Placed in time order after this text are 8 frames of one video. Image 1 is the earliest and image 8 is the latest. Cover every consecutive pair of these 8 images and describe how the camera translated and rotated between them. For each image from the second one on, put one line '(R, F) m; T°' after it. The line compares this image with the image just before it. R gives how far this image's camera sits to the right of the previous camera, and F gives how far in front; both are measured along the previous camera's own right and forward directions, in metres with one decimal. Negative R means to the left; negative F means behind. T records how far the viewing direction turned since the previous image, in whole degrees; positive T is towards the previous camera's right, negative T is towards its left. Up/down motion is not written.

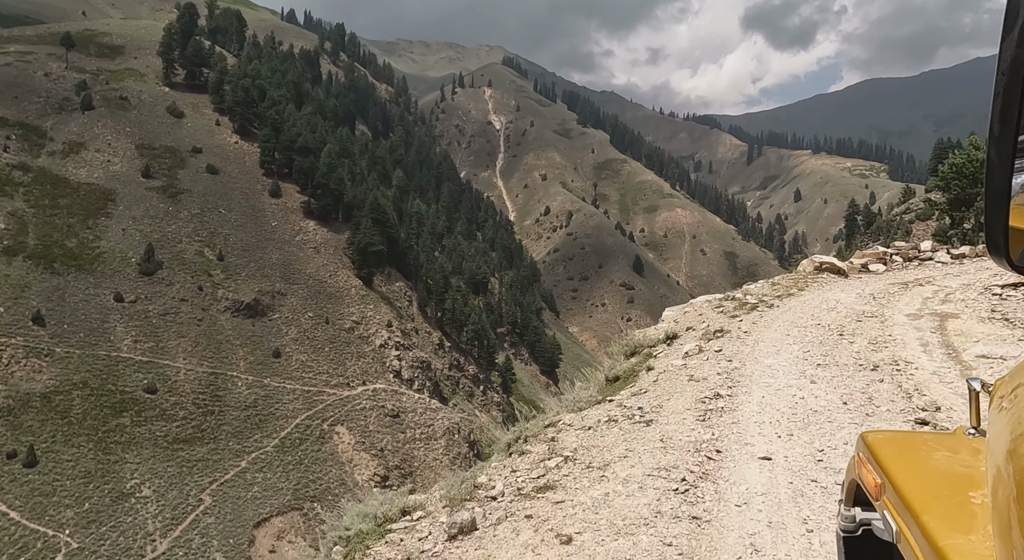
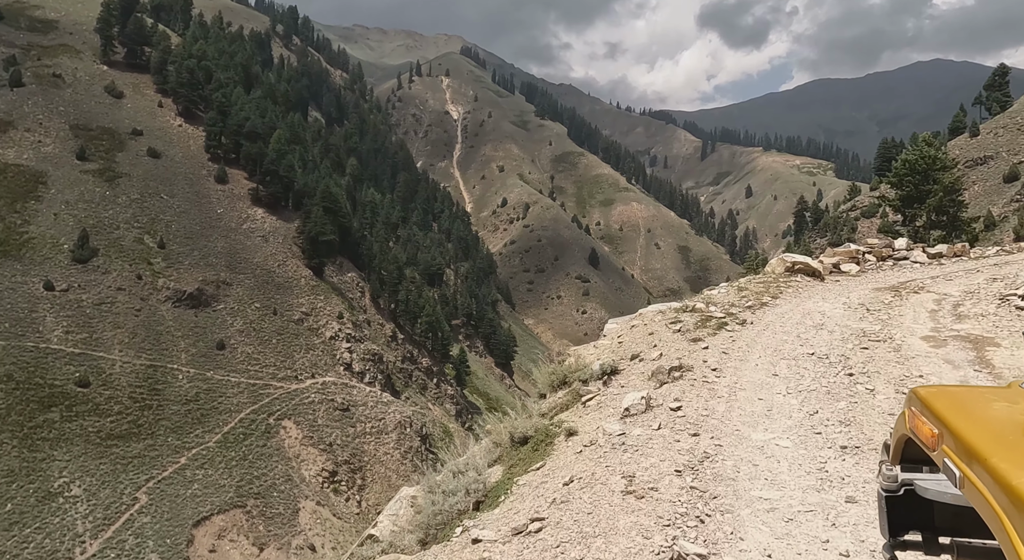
(+0.3, +0.8) m; +3°
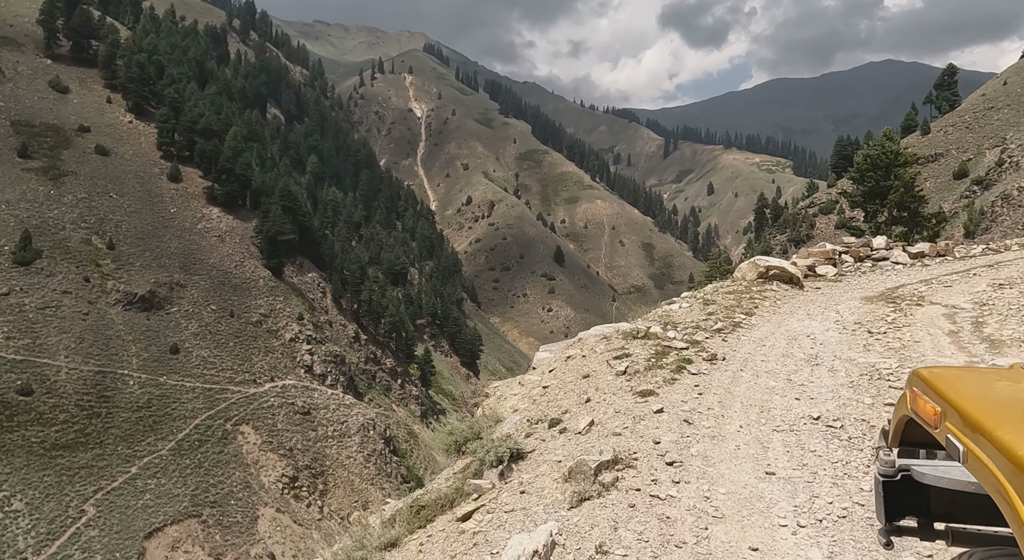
(+0.2, +0.9) m; +2°
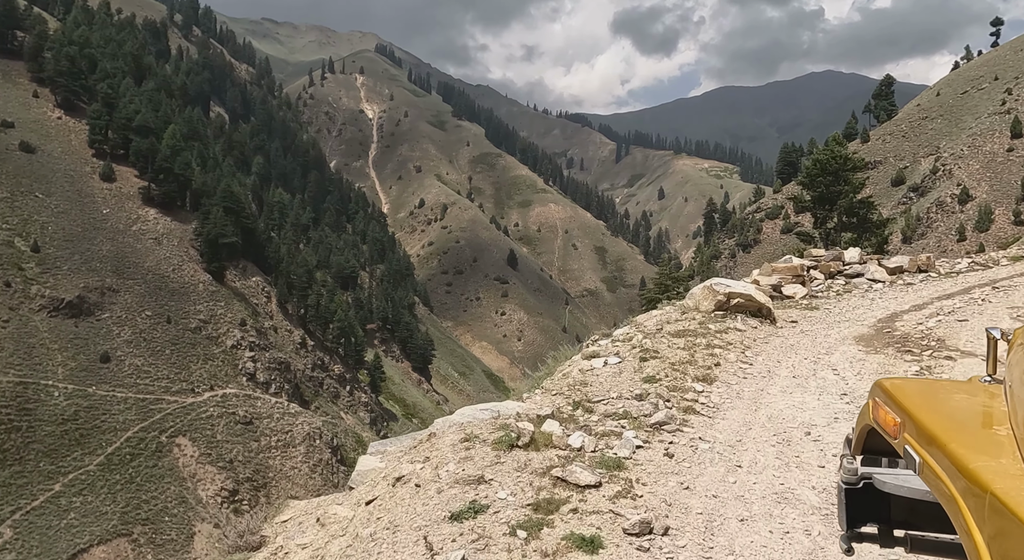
(+0.2, +1.3) m; +3°
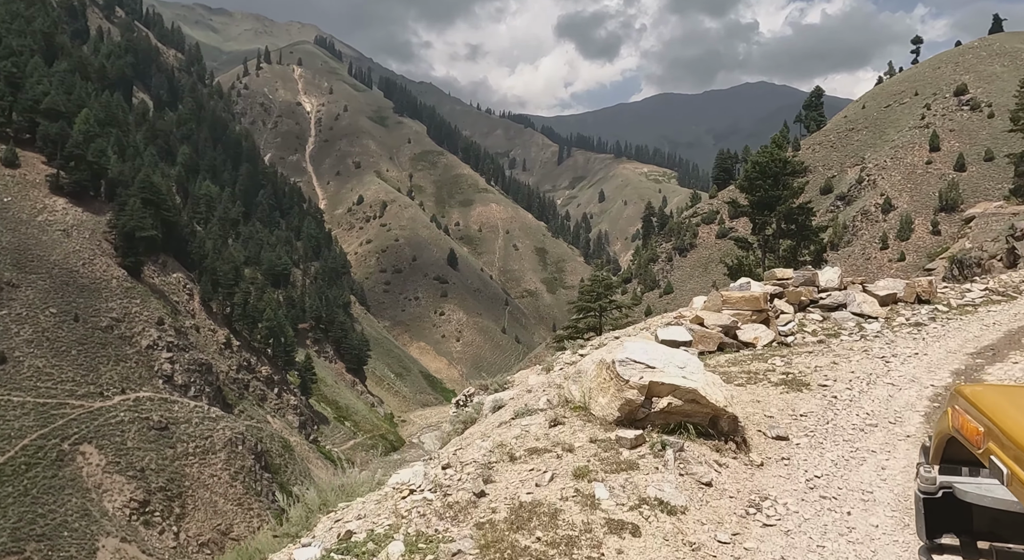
(+0.4, +2.0) m; +4°
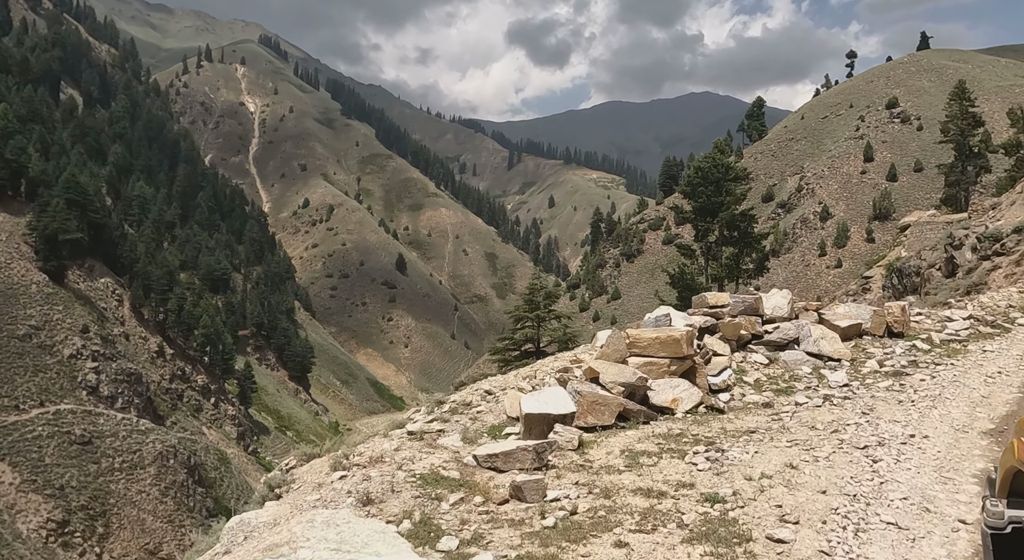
(+0.3, +1.6) m; +4°
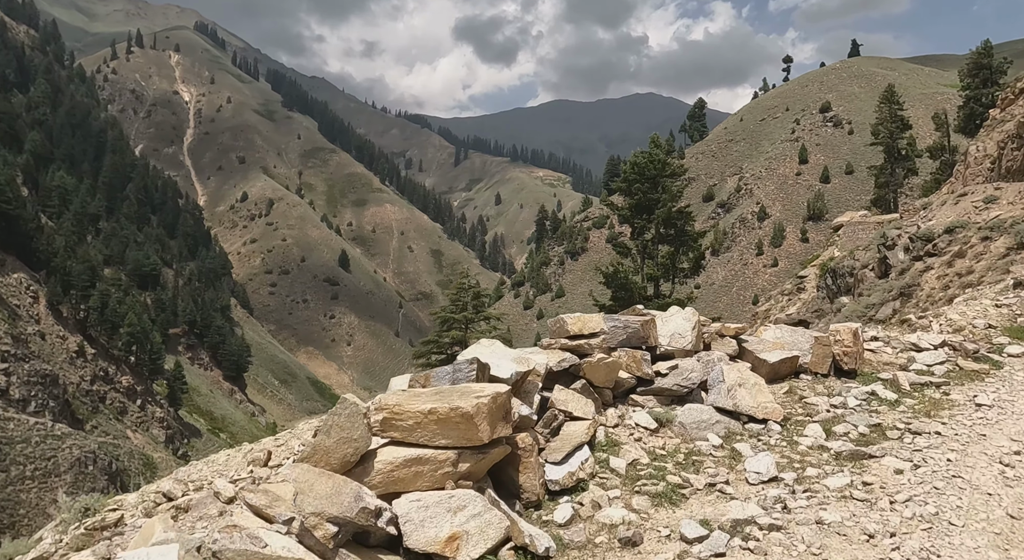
(+0.3, +1.8) m; +4°
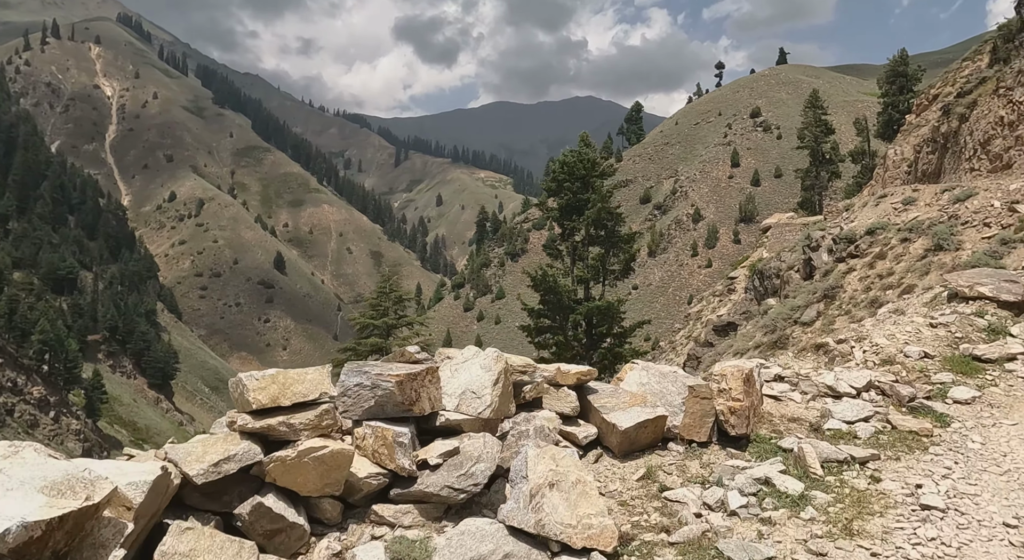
(+0.8, +1.2) m; +4°
